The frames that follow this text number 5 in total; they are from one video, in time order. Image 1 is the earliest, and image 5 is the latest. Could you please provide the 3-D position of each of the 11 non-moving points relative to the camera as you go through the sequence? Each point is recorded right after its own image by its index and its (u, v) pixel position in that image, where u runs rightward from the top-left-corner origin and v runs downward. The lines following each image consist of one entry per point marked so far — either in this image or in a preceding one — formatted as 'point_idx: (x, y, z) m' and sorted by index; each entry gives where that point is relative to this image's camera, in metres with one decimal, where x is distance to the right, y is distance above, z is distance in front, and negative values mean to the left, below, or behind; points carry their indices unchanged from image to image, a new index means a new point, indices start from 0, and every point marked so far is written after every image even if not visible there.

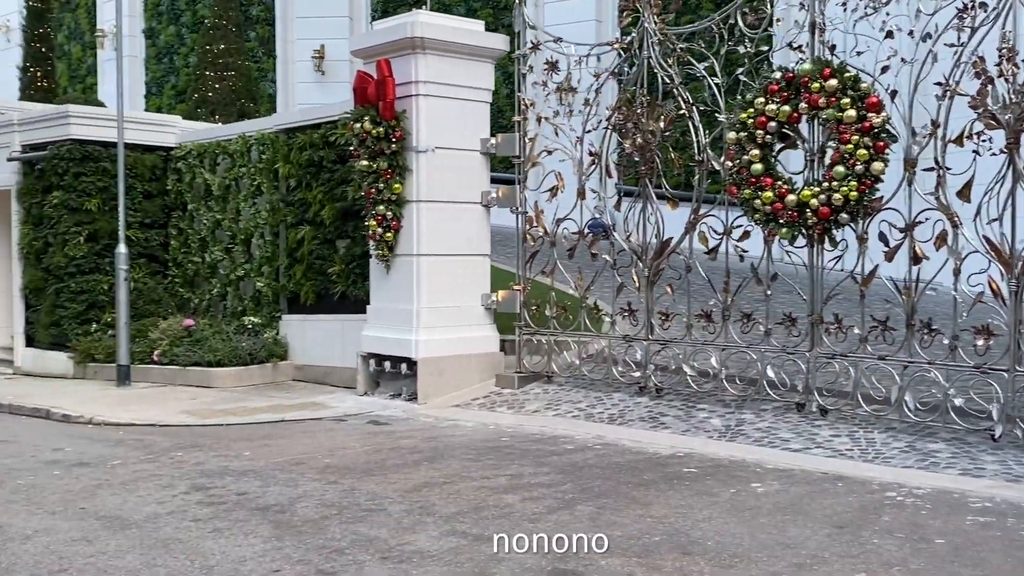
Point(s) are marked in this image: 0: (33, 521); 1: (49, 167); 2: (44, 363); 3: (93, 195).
0: (-3.3, -1.6, +7.1) m
1: (-7.5, +1.9, +16.6) m
2: (-7.7, -1.2, +16.9) m
3: (-6.7, +1.5, +16.5) m
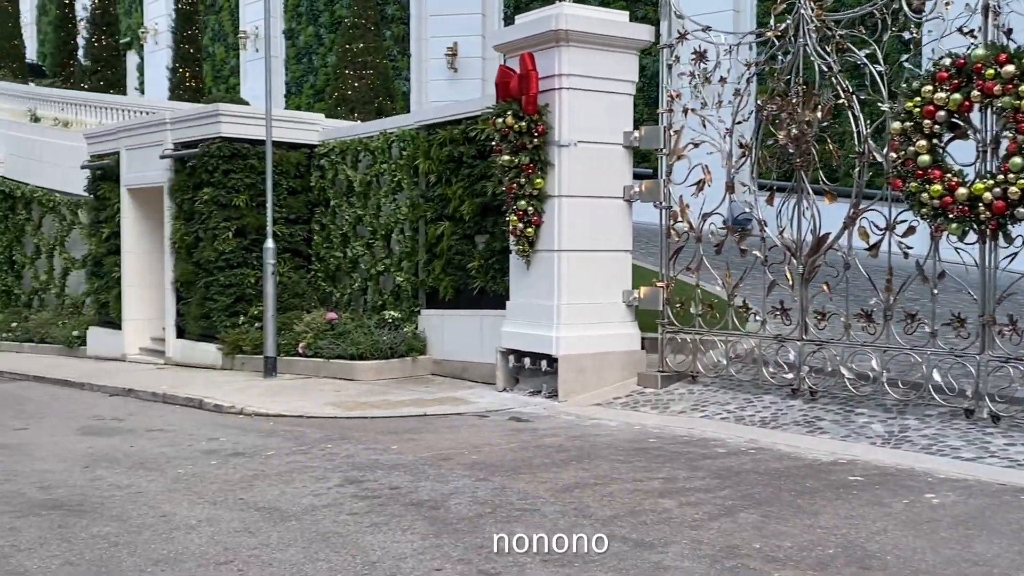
0: (-2.2, -1.5, +7.2) m
1: (-5.2, +2.0, +17.2) m
2: (-5.4, -1.1, +17.5) m
3: (-4.5, +1.6, +16.9) m
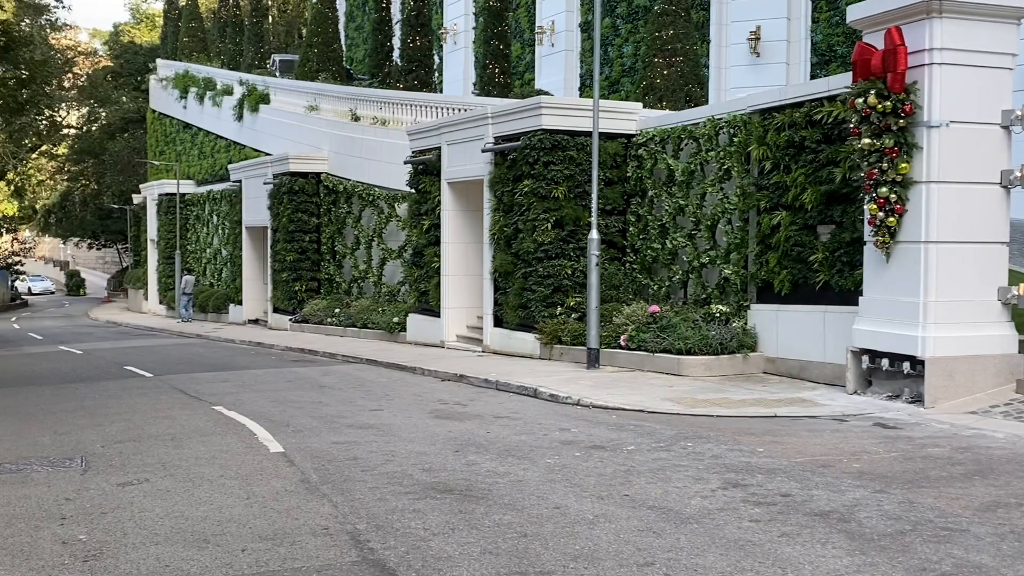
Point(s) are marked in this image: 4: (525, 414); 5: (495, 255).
0: (+0.5, -1.5, +7.0) m
1: (+0.1, +2.2, +17.4) m
2: (0.0, -1.0, +17.8) m
3: (+0.8, +1.7, +17.0) m
4: (+0.1, -1.4, +11.4) m
5: (-0.3, +0.6, +18.3) m
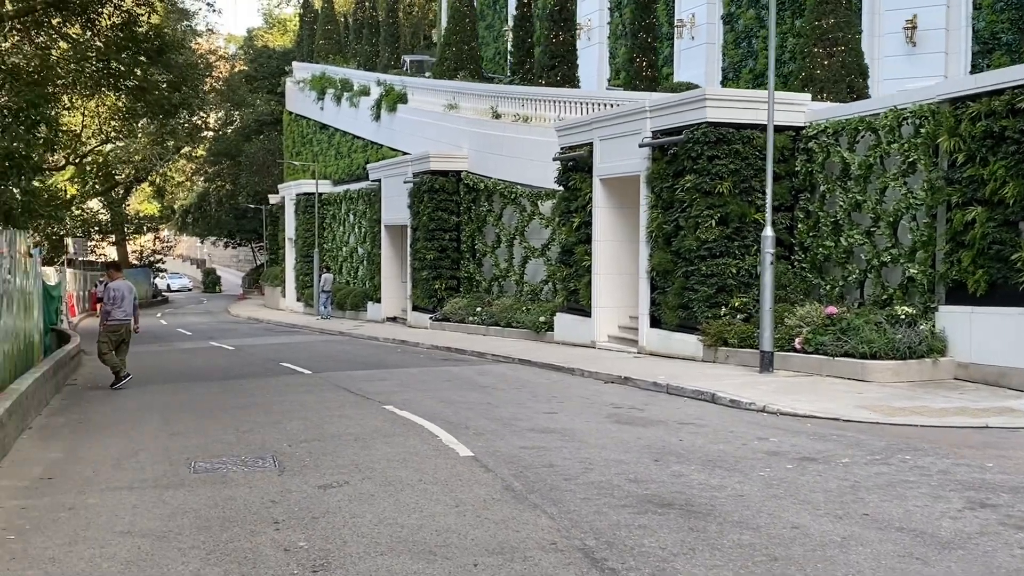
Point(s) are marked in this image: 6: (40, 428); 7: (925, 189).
0: (+1.9, -1.5, +6.5) m
1: (+2.7, +2.2, +16.8) m
2: (+2.6, -0.9, +17.2) m
3: (+3.3, +1.7, +16.3) m
4: (+2.1, -1.4, +10.8) m
5: (+2.4, +0.6, +17.7) m
6: (-5.3, -1.6, +11.7) m
7: (+5.4, +1.3, +13.8) m
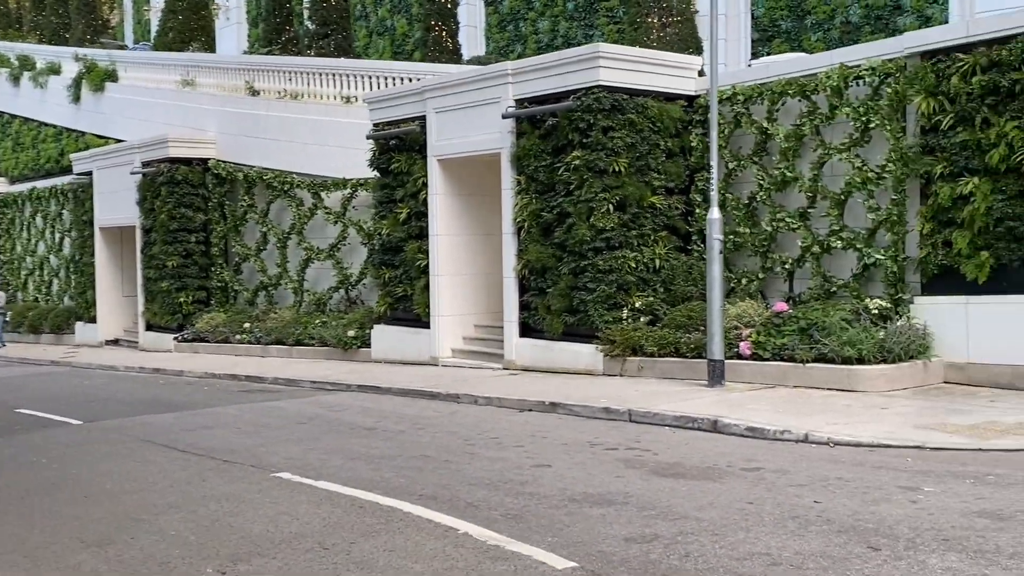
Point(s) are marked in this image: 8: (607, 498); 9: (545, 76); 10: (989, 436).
0: (+3.3, -1.4, +3.8) m
1: (+0.7, +2.2, +13.9) m
2: (+0.6, -0.9, +14.3) m
3: (+1.4, +1.8, +13.6) m
4: (+2.0, -1.3, +8.0) m
5: (+0.1, +0.6, +14.7) m
6: (-5.2, -1.8, +6.6) m
7: (+4.2, +1.4, +11.8) m
8: (+0.6, -1.4, +6.9) m
9: (+0.4, +2.9, +14.3) m
10: (+3.8, -1.2, +8.7) m
